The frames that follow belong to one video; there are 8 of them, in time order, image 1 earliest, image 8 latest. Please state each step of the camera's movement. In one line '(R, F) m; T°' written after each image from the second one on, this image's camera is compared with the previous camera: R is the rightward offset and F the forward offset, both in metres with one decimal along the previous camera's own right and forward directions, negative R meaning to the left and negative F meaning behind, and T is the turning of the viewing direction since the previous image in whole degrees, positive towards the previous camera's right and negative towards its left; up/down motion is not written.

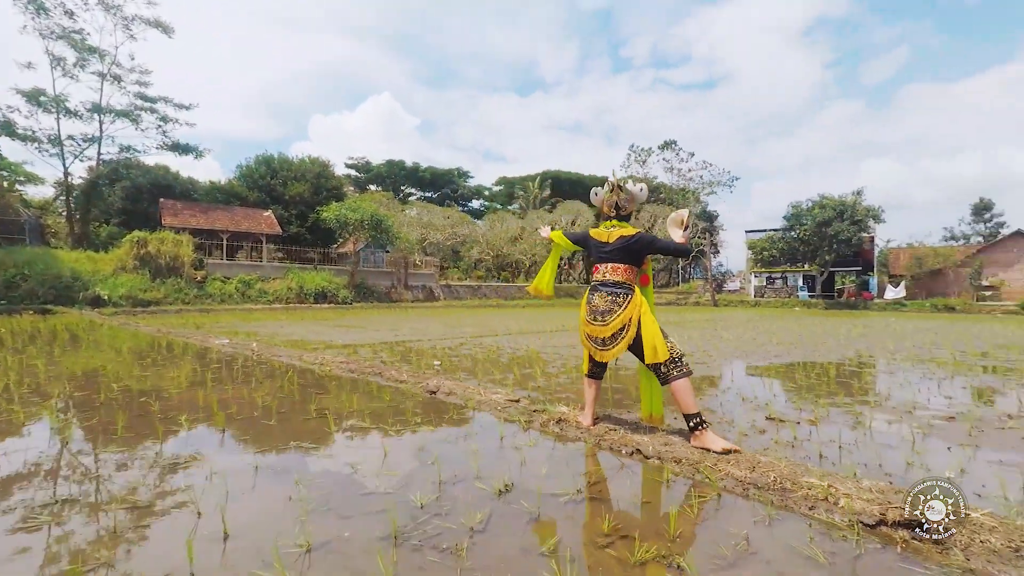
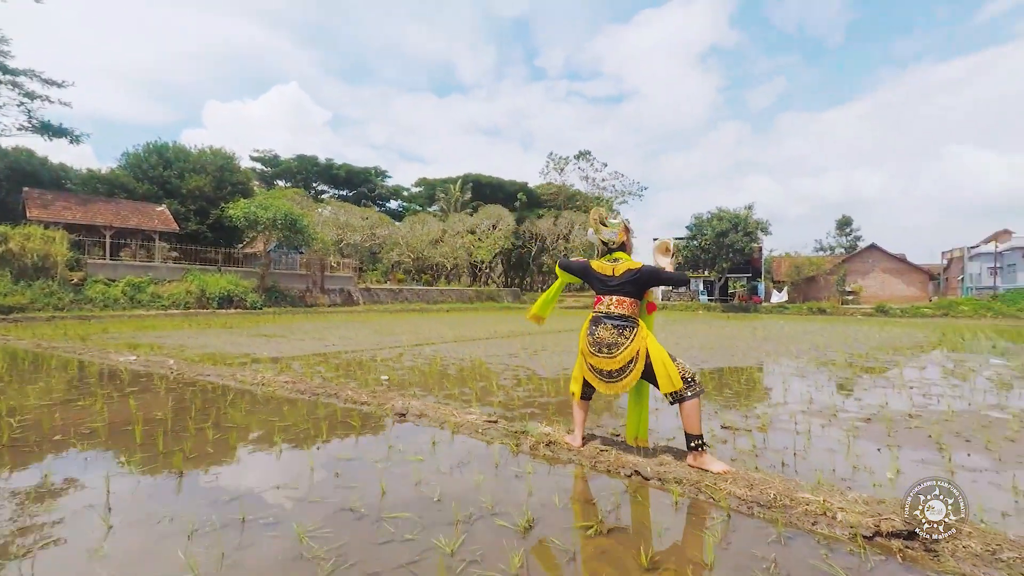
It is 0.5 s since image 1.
(-0.5, +0.1) m; +10°
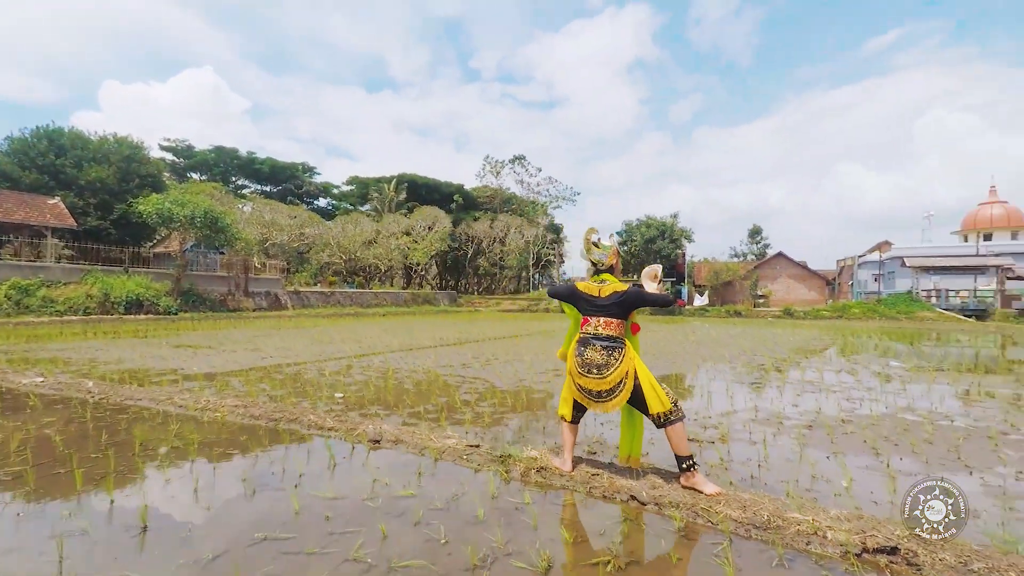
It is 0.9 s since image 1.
(-0.4, +0.1) m; +8°
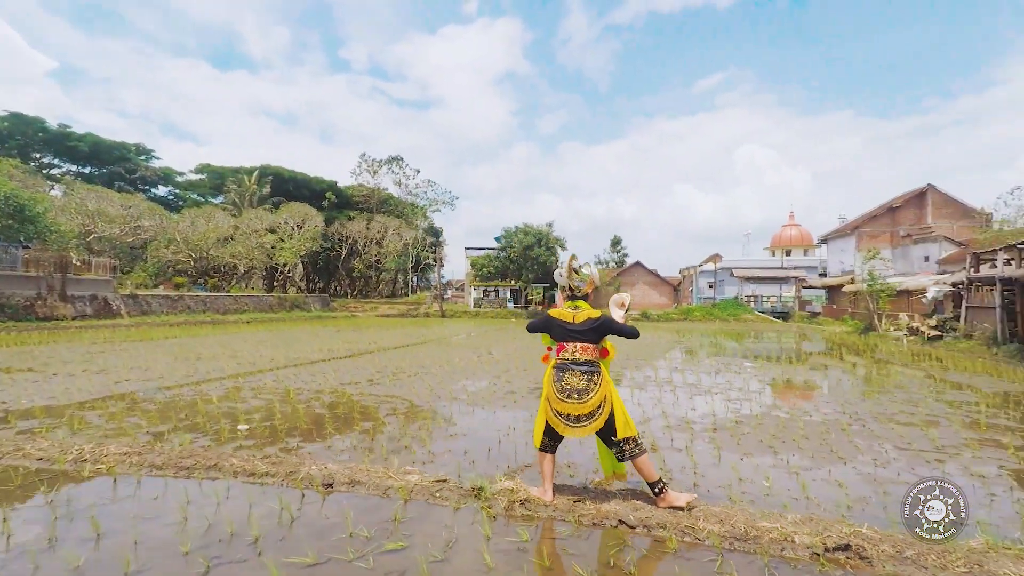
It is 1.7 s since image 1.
(-0.7, +0.1) m; +15°
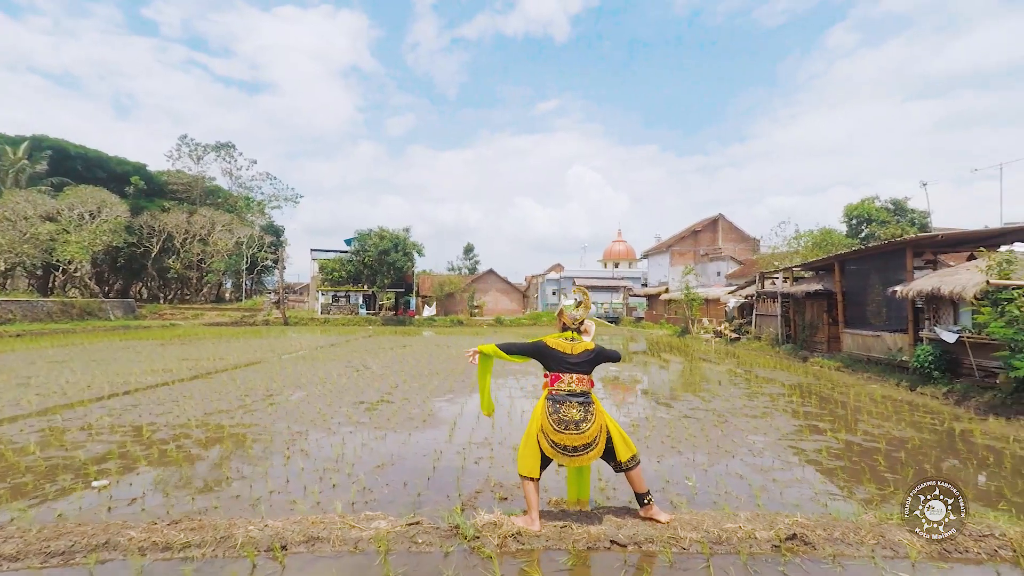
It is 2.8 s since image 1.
(-1.0, +0.2) m; +18°
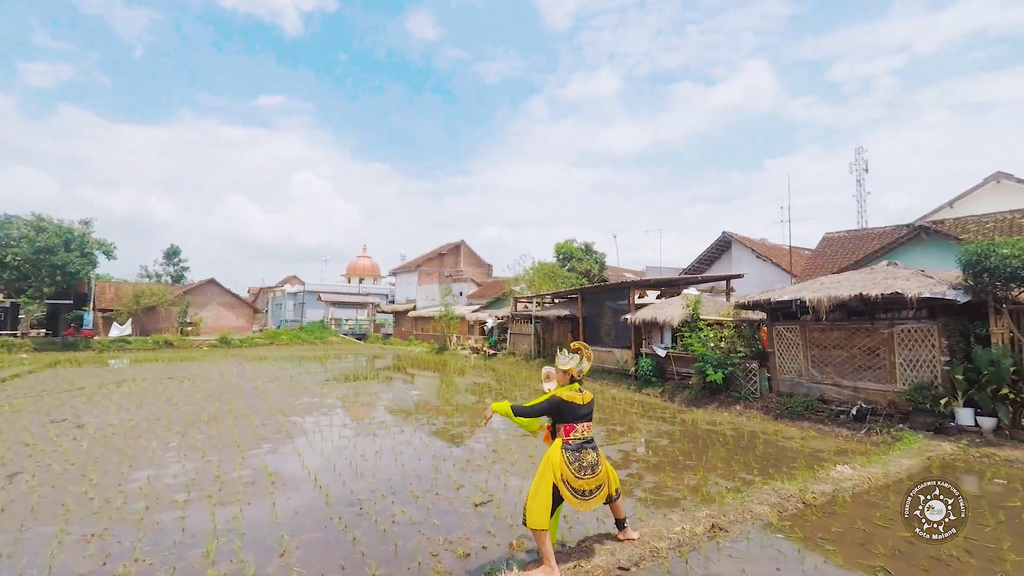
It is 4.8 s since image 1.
(-2.1, +0.5) m; +32°
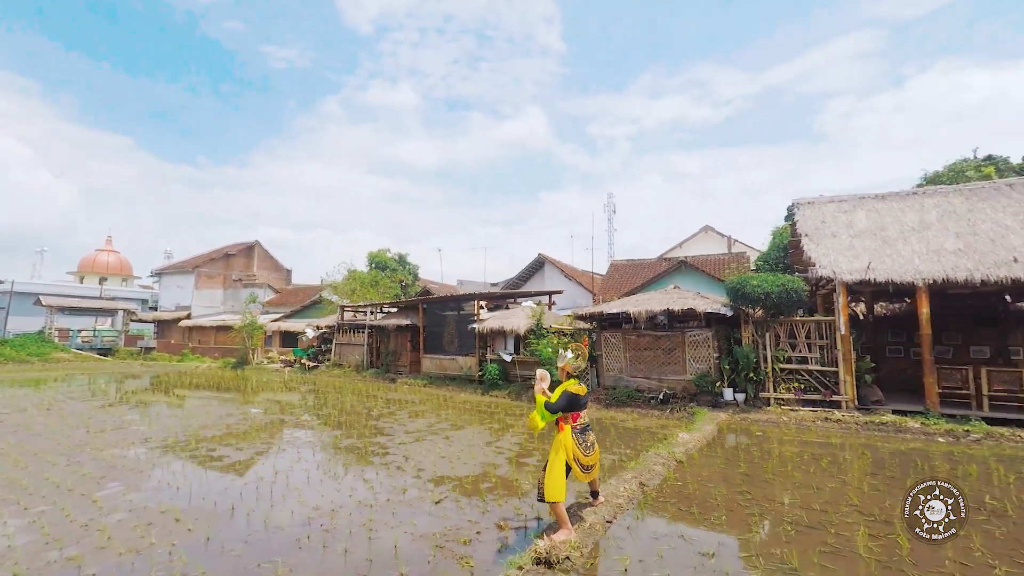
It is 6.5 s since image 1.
(-2.2, -0.2) m; +26°
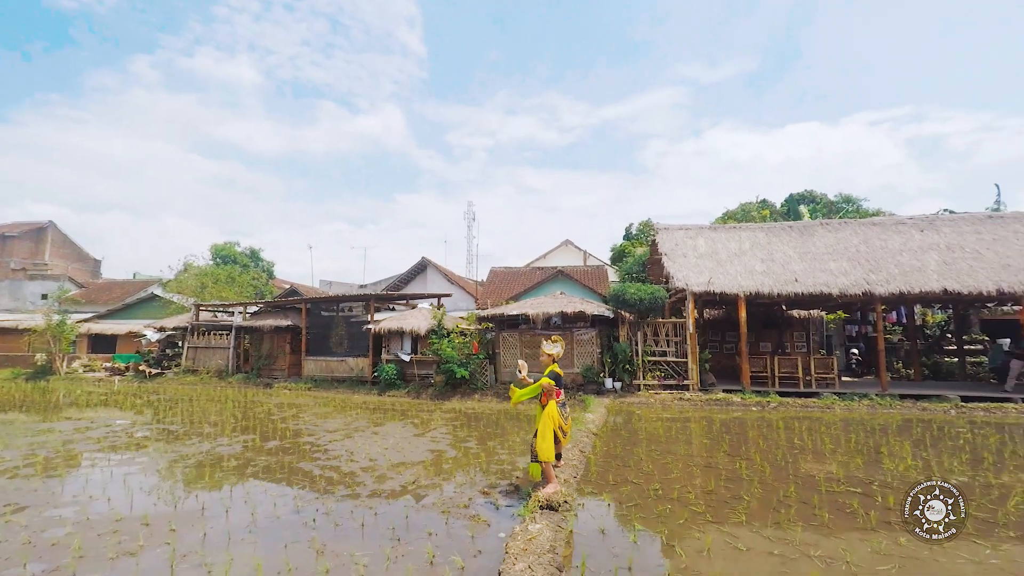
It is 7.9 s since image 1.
(-1.8, -0.6) m; +19°
